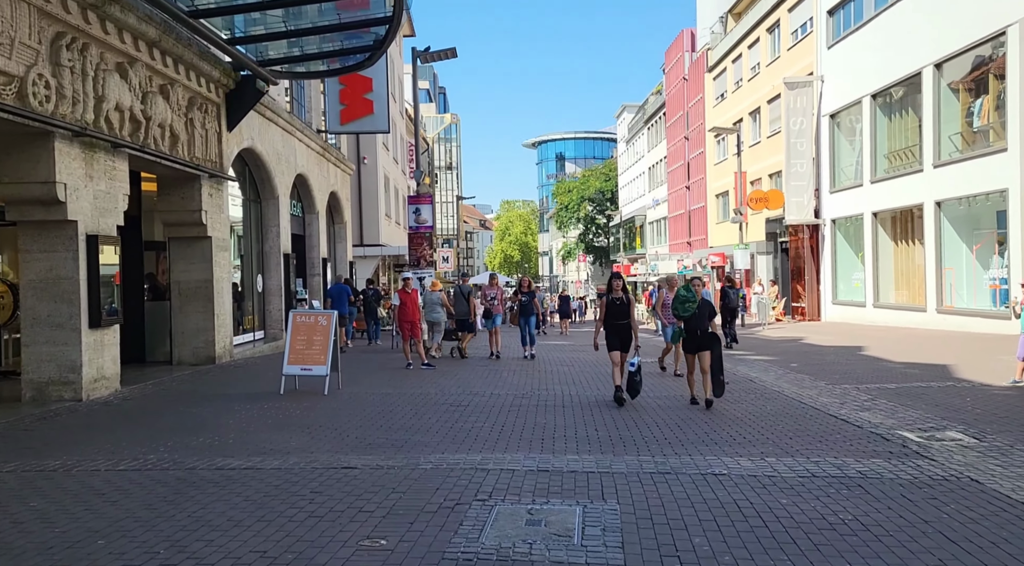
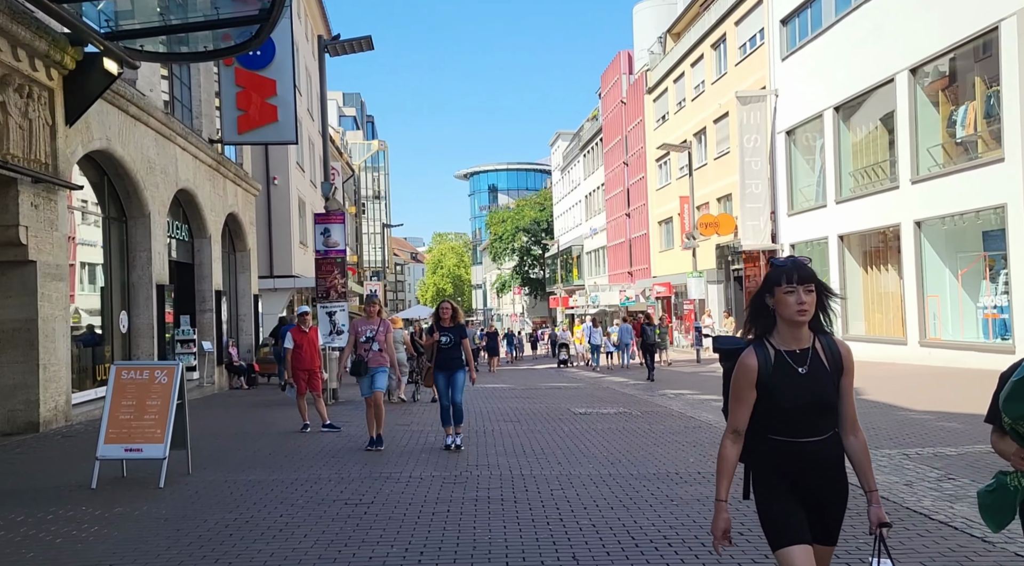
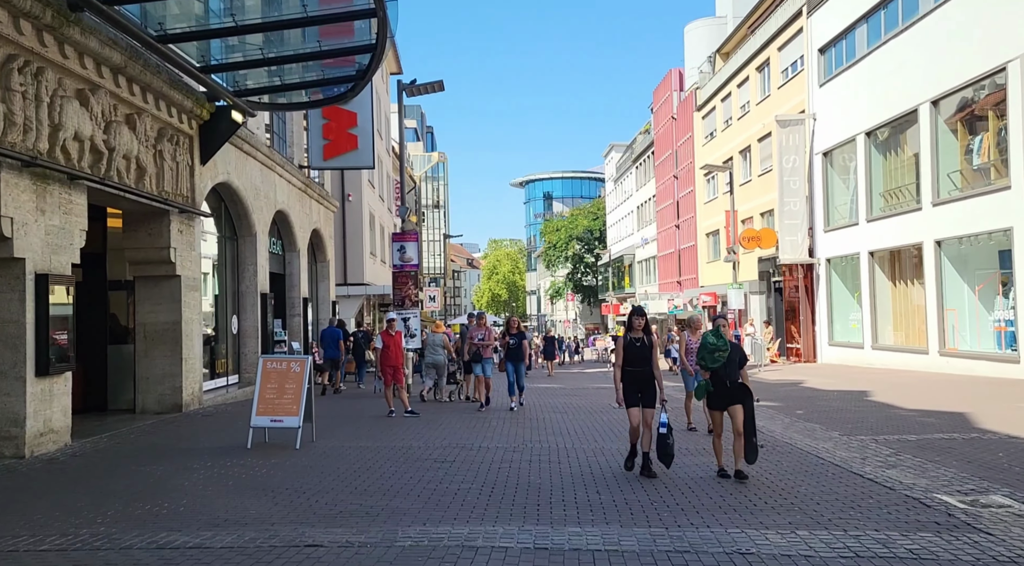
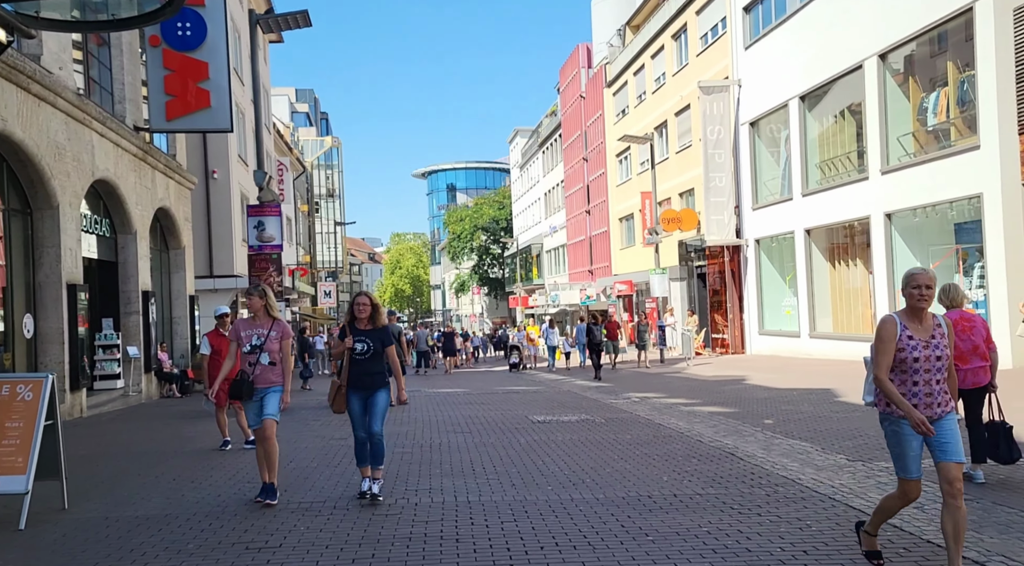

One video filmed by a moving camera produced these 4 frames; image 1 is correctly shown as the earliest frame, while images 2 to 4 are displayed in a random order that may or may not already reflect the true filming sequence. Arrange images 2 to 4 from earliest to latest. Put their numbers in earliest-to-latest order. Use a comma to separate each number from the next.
3, 2, 4
